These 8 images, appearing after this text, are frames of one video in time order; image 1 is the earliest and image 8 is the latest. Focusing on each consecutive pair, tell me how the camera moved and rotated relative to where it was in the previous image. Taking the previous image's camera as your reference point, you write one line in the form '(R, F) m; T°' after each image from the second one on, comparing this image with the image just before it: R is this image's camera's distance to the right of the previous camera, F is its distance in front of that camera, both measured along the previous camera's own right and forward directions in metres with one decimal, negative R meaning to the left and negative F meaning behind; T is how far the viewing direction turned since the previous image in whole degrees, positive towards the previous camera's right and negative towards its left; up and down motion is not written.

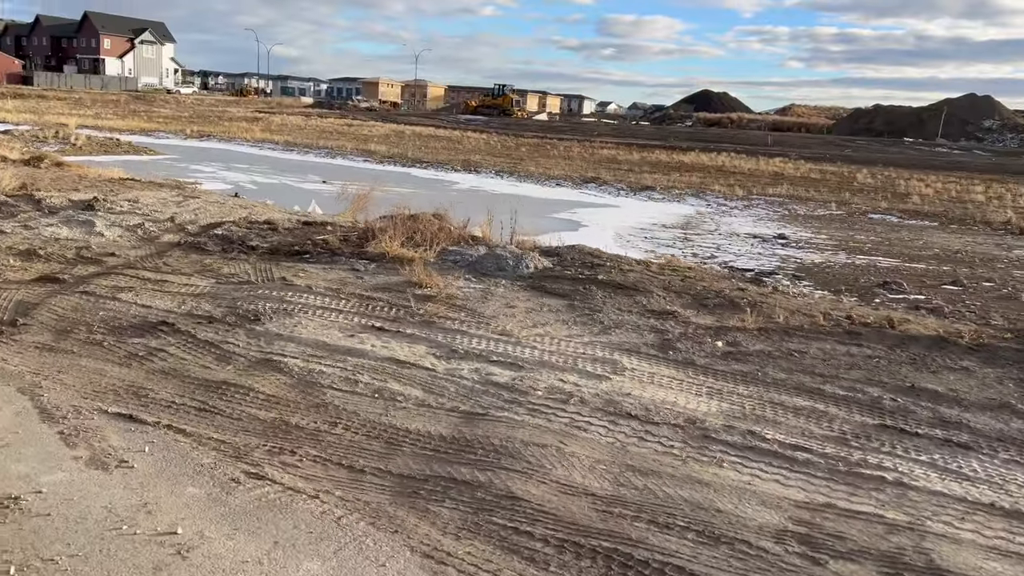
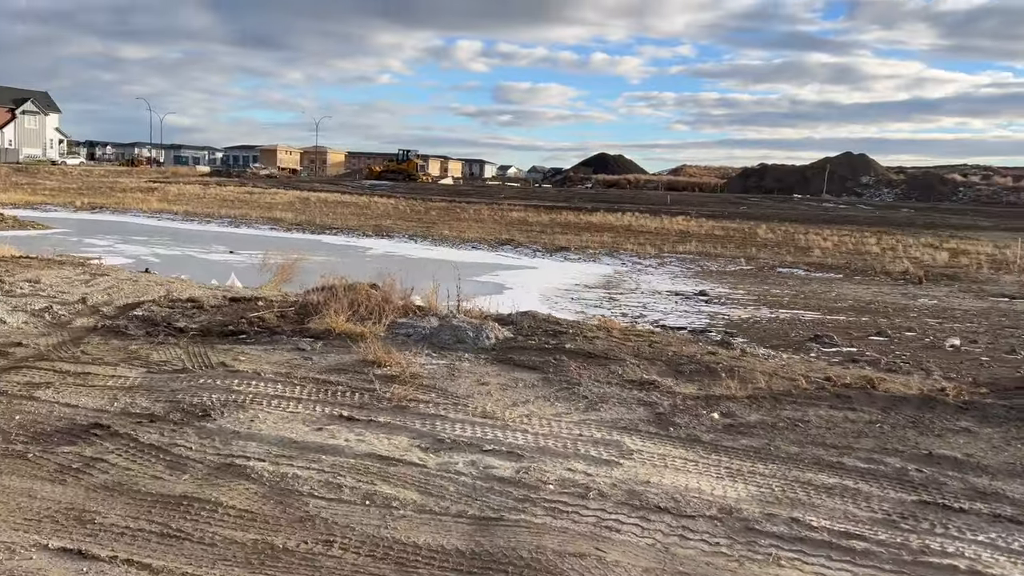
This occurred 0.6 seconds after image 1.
(-0.4, +0.4) m; +7°
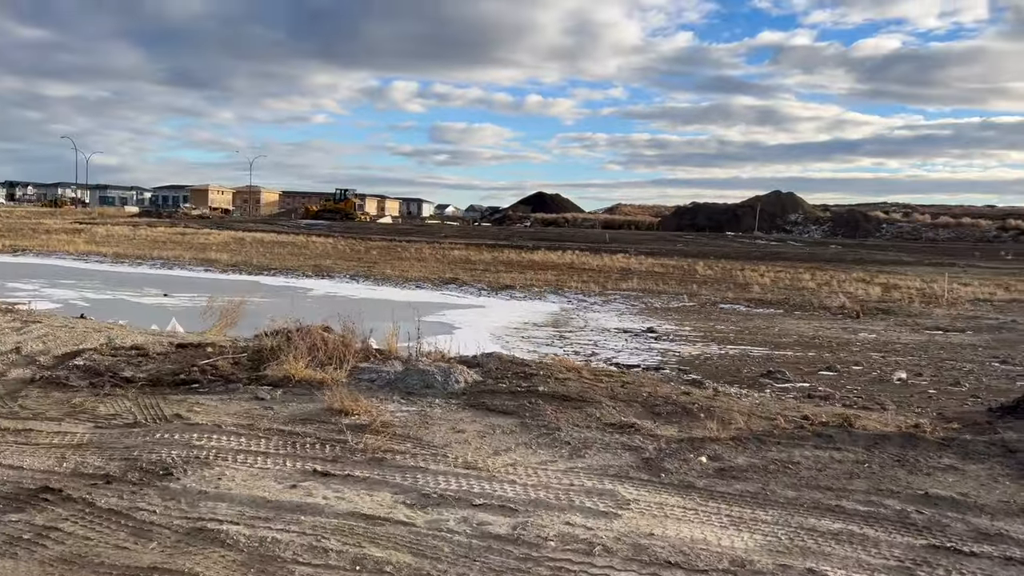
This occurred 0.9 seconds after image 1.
(-0.2, +0.2) m; +4°
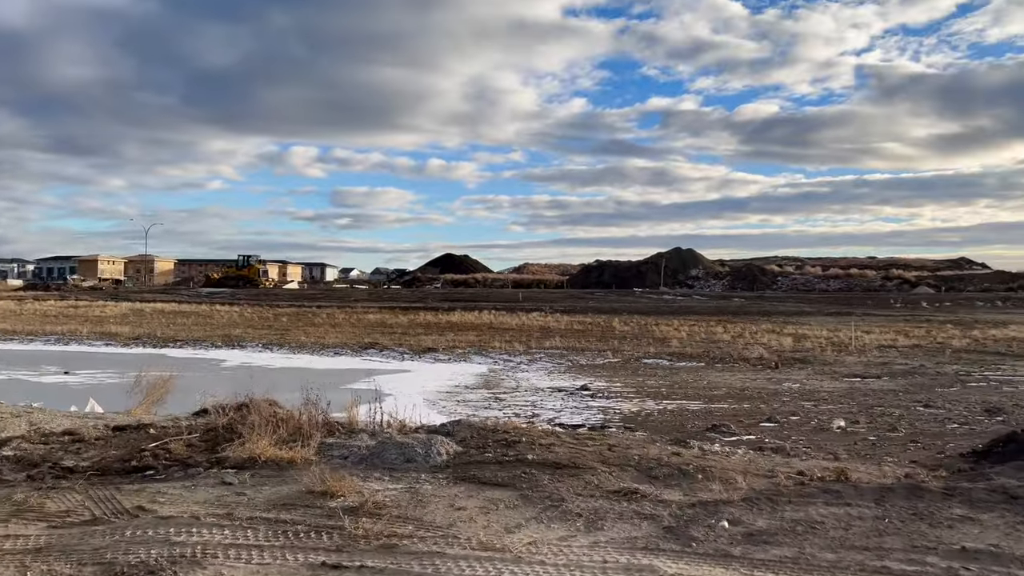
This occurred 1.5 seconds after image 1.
(-0.6, +0.3) m; +6°
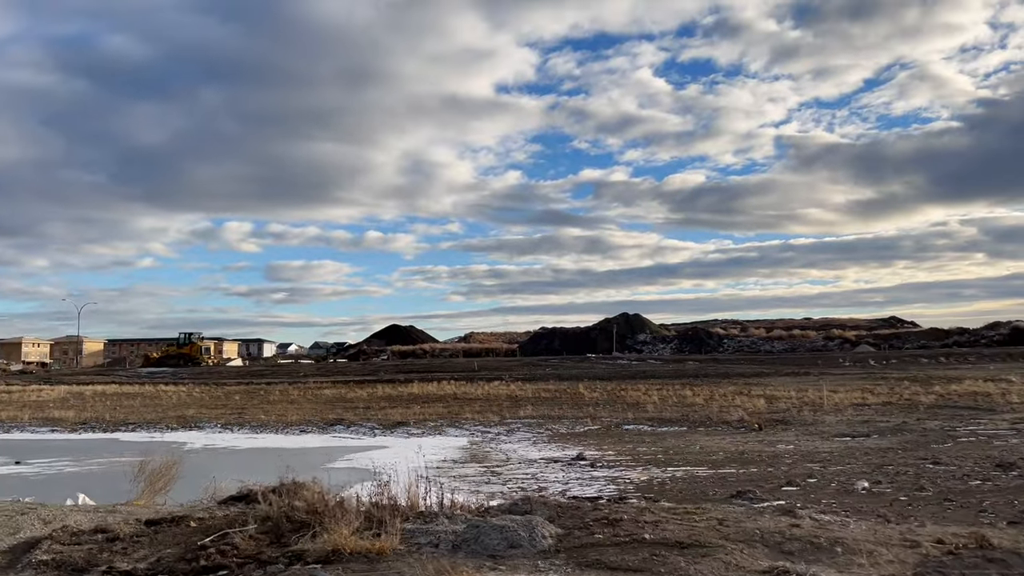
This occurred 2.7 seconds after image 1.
(-1.1, +0.5) m; +4°
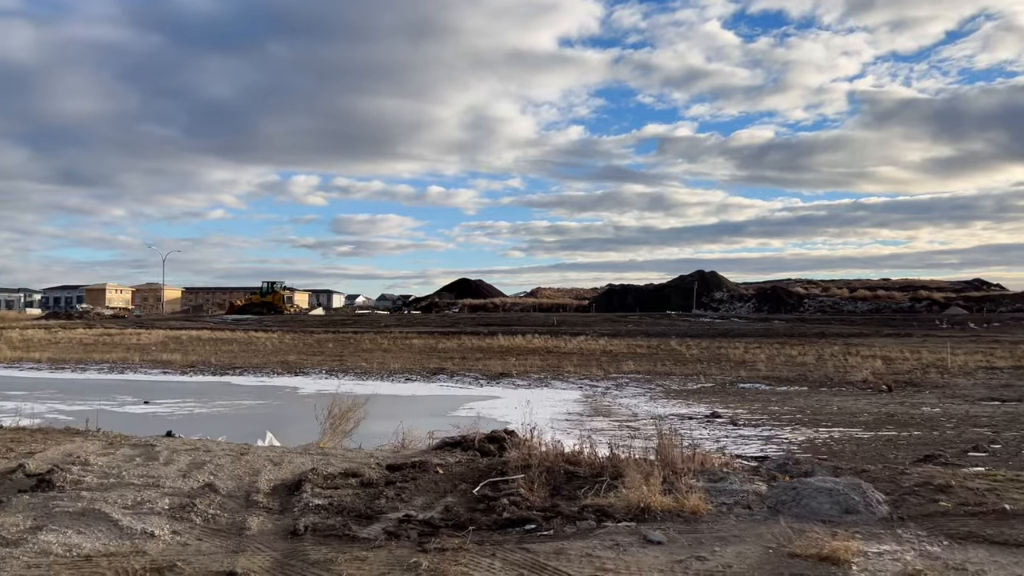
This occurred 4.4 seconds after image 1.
(-1.7, +0.6) m; -5°
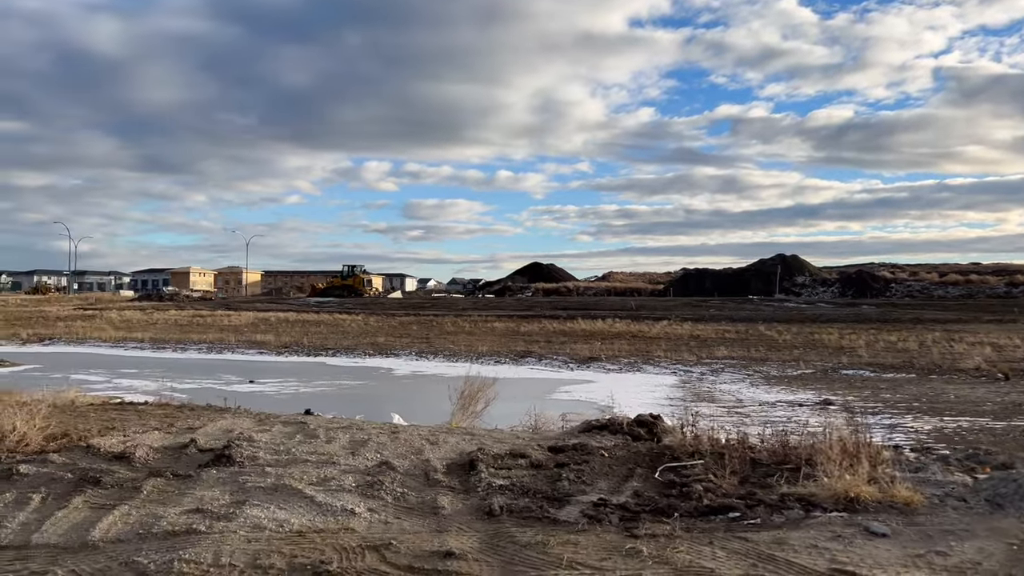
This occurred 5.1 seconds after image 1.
(-0.8, +0.1) m; -5°
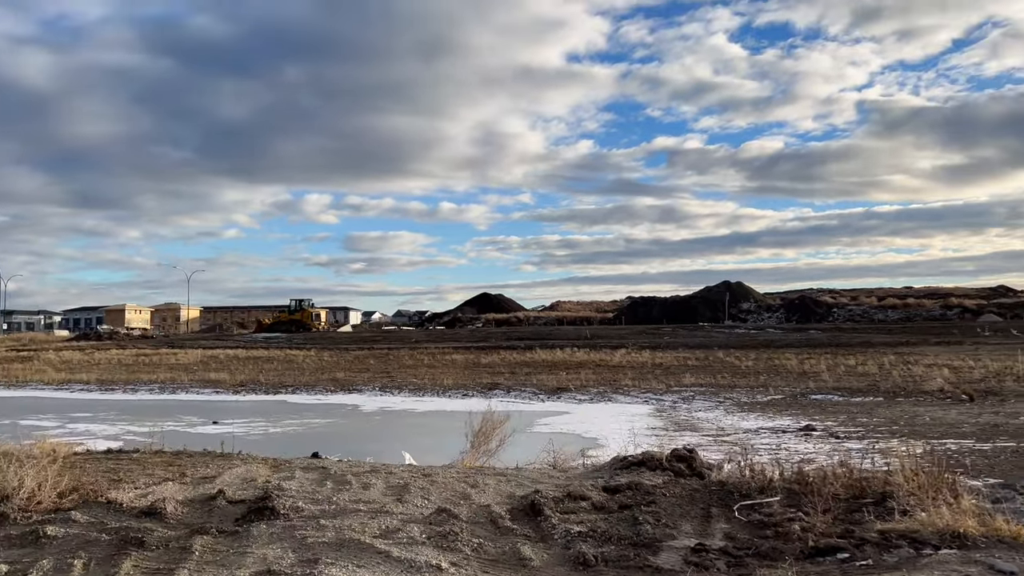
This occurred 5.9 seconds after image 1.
(-0.8, +0.3) m; +4°
